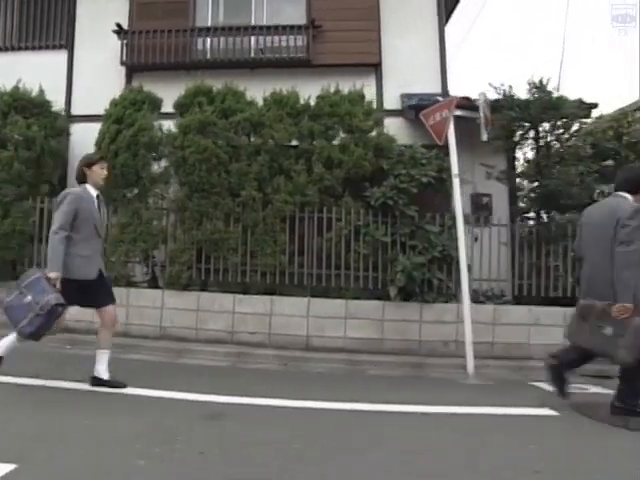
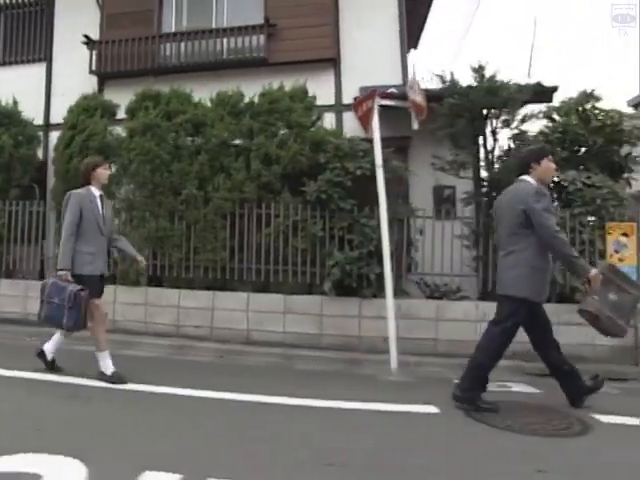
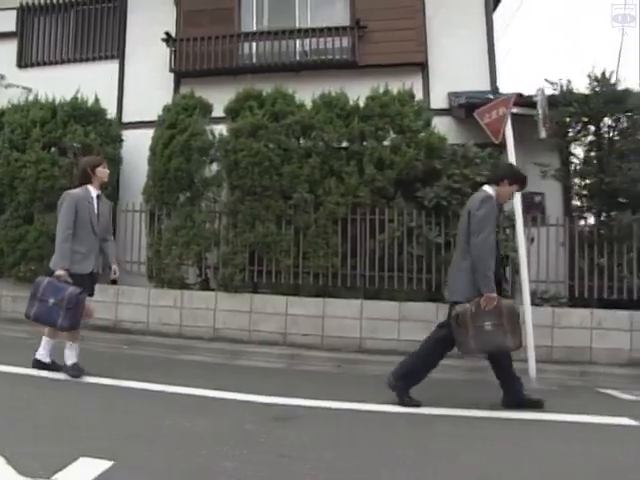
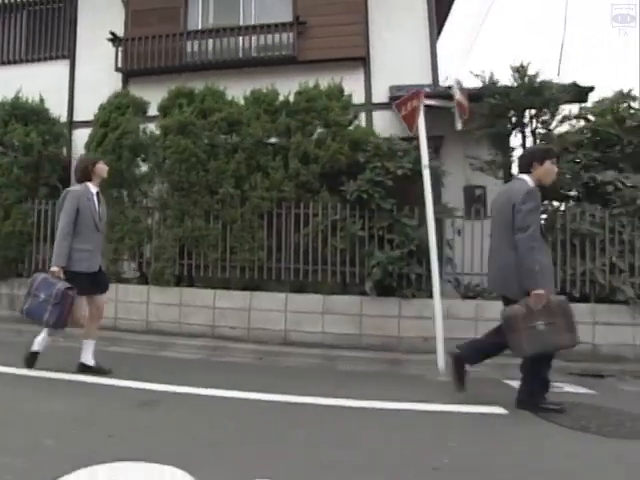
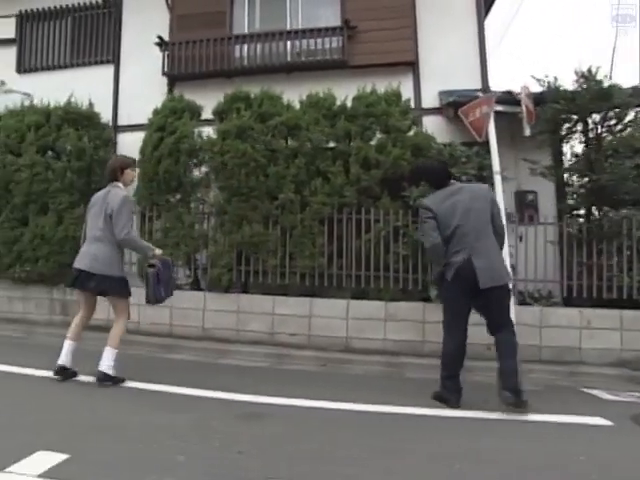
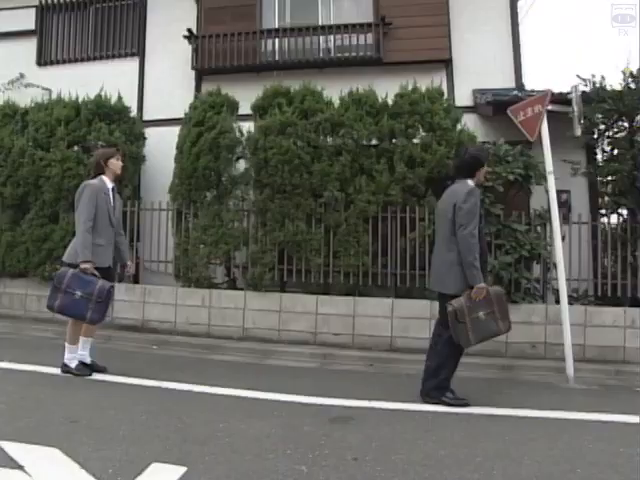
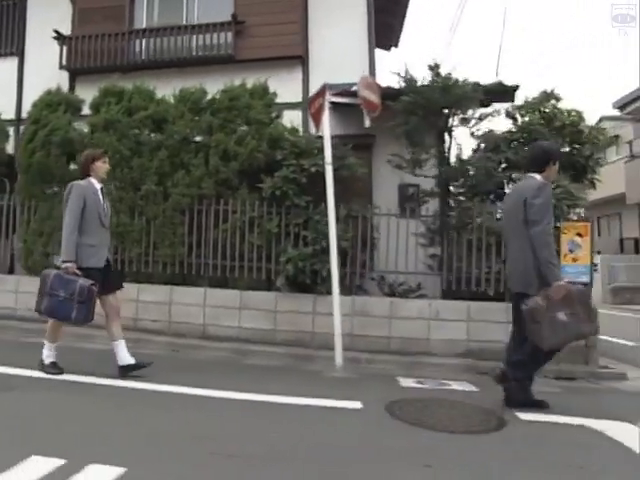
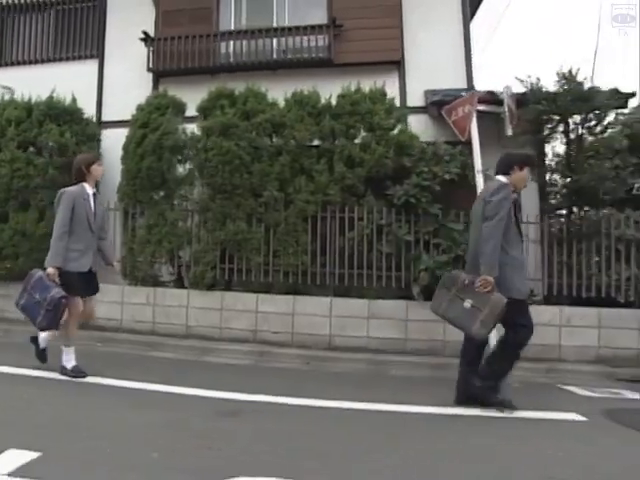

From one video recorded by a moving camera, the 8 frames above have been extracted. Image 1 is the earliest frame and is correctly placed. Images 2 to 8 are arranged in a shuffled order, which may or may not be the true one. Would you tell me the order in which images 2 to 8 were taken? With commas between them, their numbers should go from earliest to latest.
5, 6, 3, 8, 4, 2, 7
